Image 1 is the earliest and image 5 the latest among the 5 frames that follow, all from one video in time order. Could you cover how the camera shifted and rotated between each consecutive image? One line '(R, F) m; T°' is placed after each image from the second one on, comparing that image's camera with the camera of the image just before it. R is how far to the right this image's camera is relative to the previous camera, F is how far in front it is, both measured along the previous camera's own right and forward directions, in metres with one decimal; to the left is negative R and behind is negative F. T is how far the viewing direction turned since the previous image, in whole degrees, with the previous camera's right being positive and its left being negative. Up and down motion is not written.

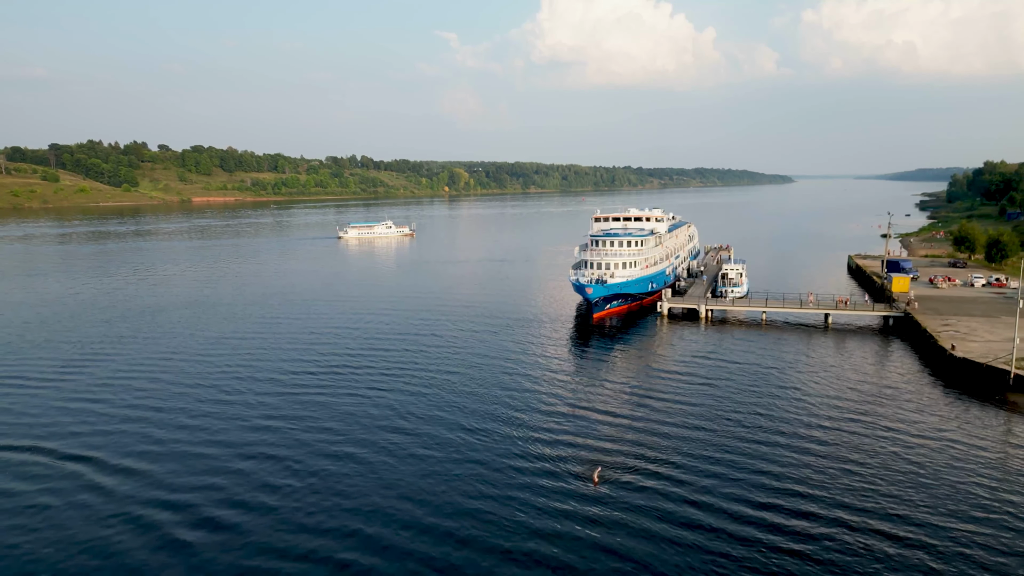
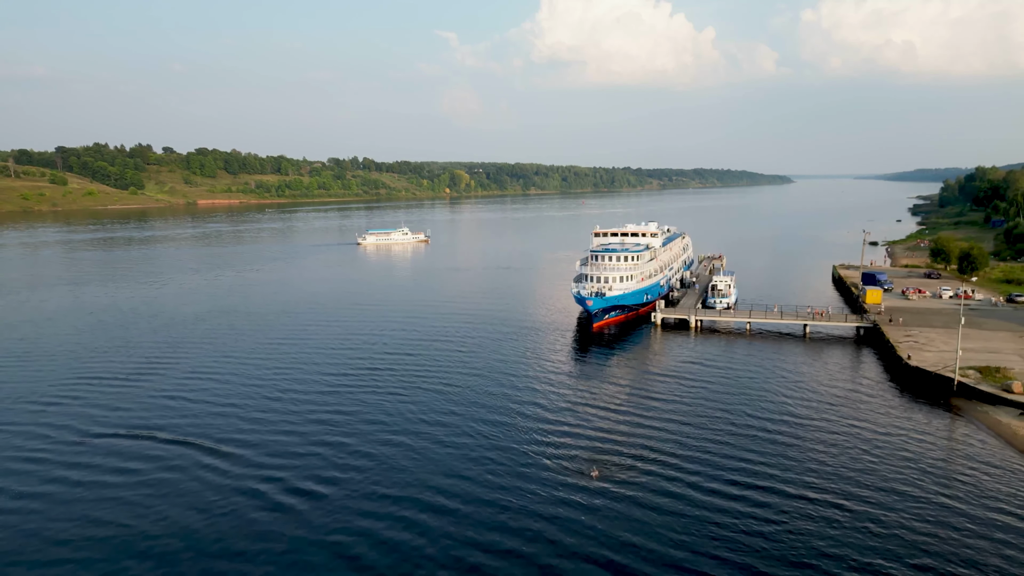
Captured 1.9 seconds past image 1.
(-0.6, -4.4) m; 0°
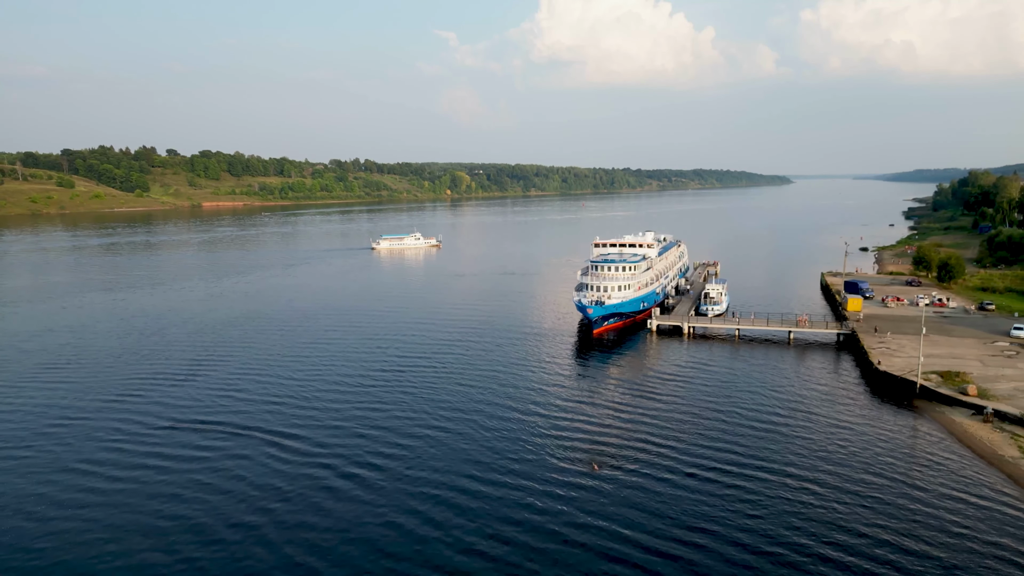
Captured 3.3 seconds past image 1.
(-0.5, -3.8) m; 0°
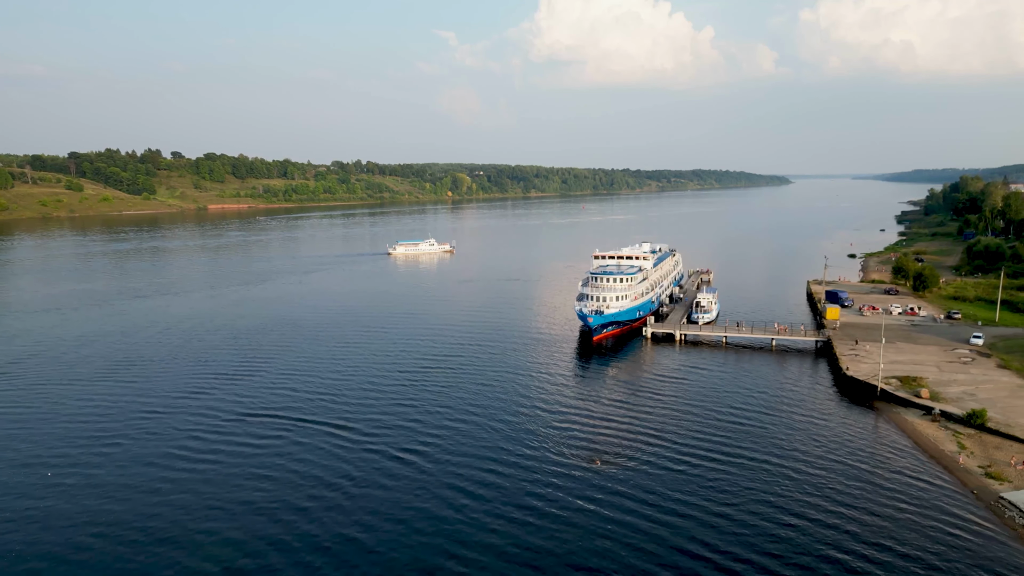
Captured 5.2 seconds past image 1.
(-0.7, -4.9) m; 0°
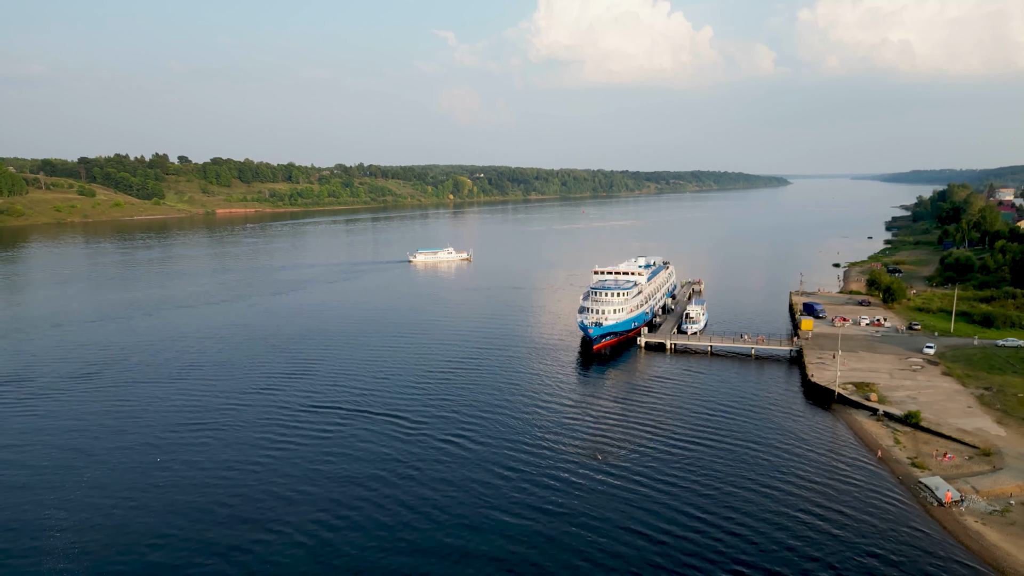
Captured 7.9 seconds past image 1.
(-1.0, -7.3) m; 0°
